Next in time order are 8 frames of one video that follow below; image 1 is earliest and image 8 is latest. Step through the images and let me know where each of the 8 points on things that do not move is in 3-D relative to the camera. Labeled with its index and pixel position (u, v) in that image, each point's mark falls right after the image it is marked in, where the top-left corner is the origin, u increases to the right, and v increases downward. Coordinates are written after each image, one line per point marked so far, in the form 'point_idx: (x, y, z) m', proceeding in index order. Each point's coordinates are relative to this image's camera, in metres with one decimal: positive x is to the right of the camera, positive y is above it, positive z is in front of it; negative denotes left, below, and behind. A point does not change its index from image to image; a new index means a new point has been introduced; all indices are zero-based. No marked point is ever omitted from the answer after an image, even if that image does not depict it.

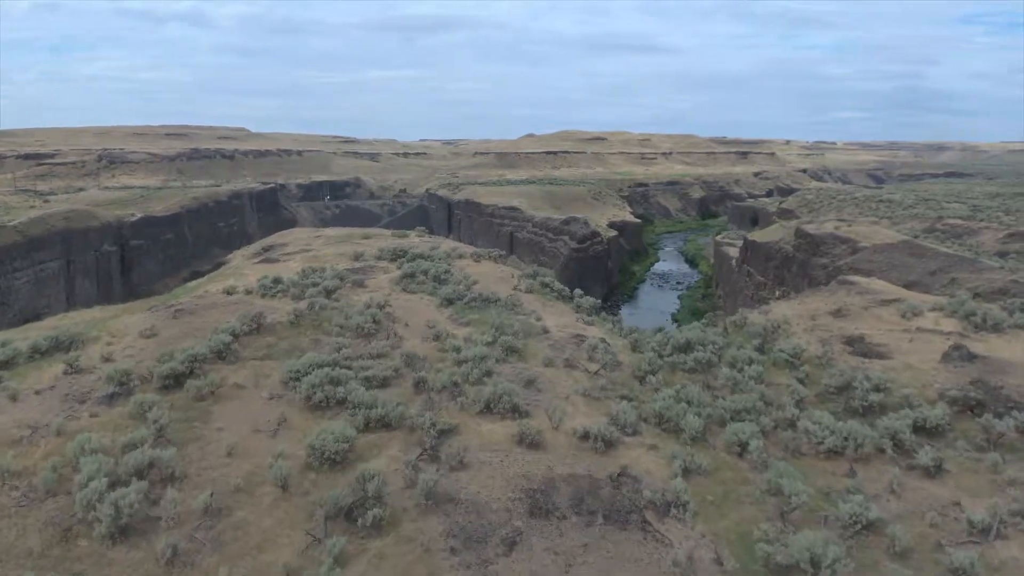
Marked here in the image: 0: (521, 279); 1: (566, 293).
0: (+0.2, +0.2, +16.7) m
1: (+1.3, -0.1, +15.7) m
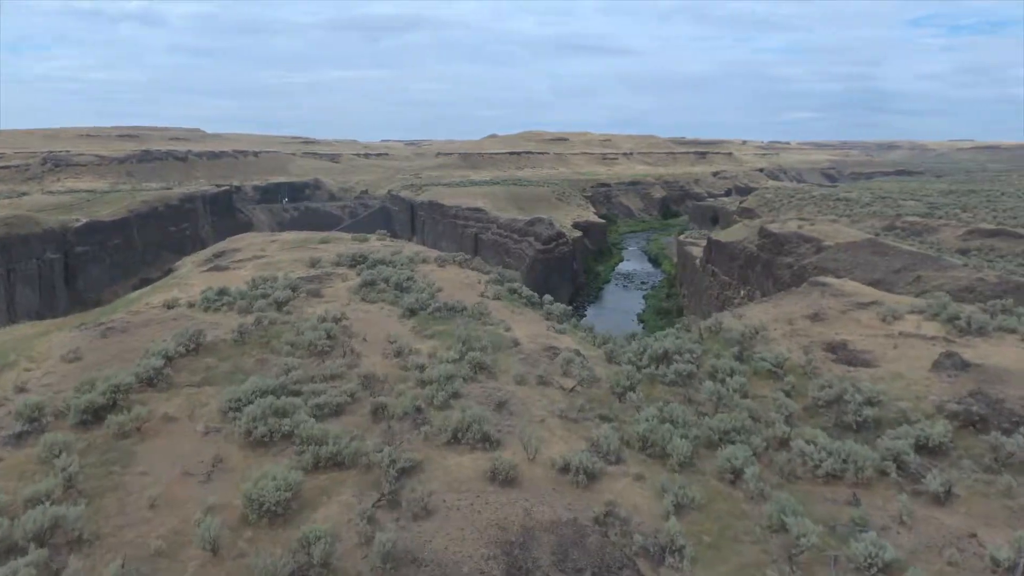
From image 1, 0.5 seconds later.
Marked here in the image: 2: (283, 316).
0: (-0.6, +0.1, +15.9) m
1: (+0.5, -0.3, +15.0) m
2: (-3.8, -0.5, +10.8) m
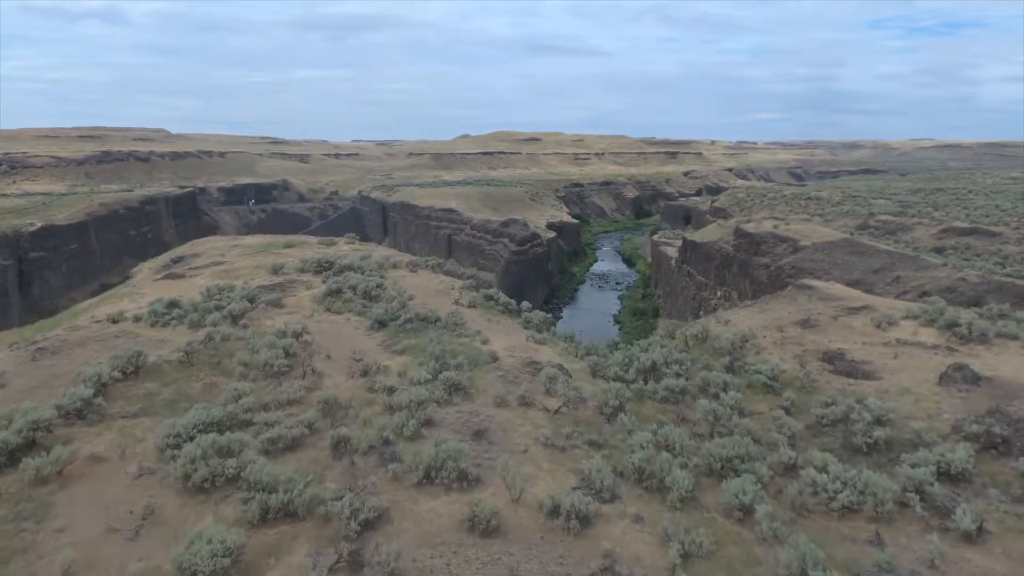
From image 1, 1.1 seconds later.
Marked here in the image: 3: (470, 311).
0: (-1.2, -0.1, +15.1) m
1: (0.0, -0.4, +14.2) m
2: (-4.2, -0.7, +9.9) m
3: (-0.9, -0.5, +13.4) m
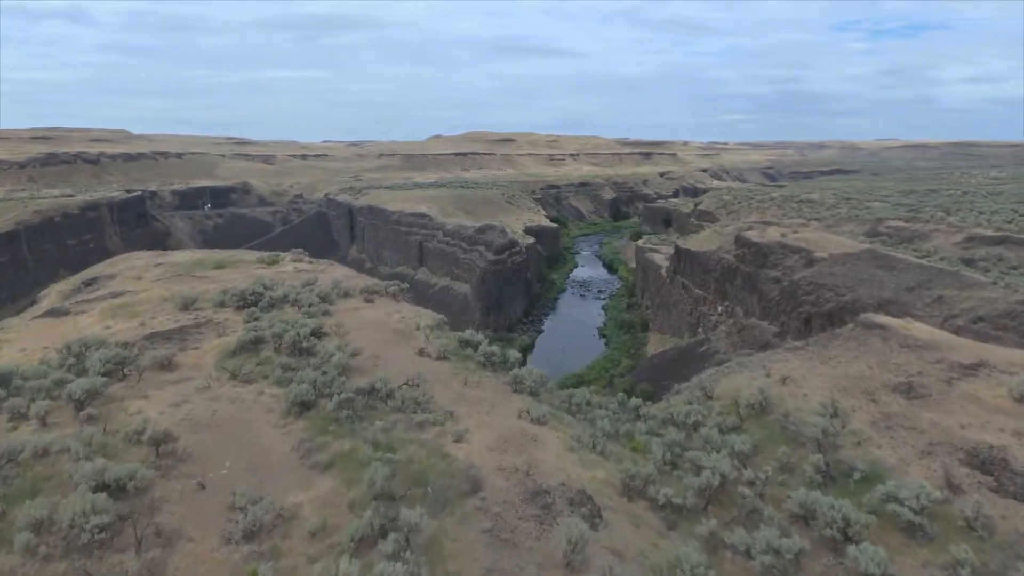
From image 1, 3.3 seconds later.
0: (-1.5, -0.8, +11.6) m
1: (-0.3, -1.1, +10.7) m
2: (-4.3, -1.4, +6.2) m
3: (-1.1, -1.2, +9.8) m
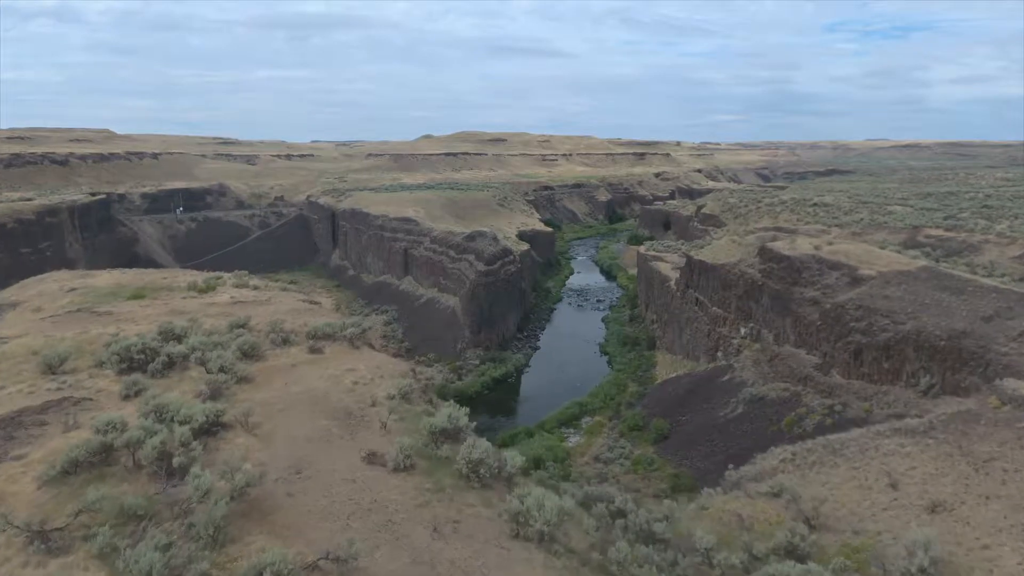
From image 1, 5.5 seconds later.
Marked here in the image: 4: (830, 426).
0: (-1.5, -1.6, +7.9) m
1: (-0.3, -1.9, +7.1) m
2: (-4.3, -2.2, +2.6) m
3: (-1.1, -2.0, +6.2) m
4: (+8.6, -3.7, +17.6) m
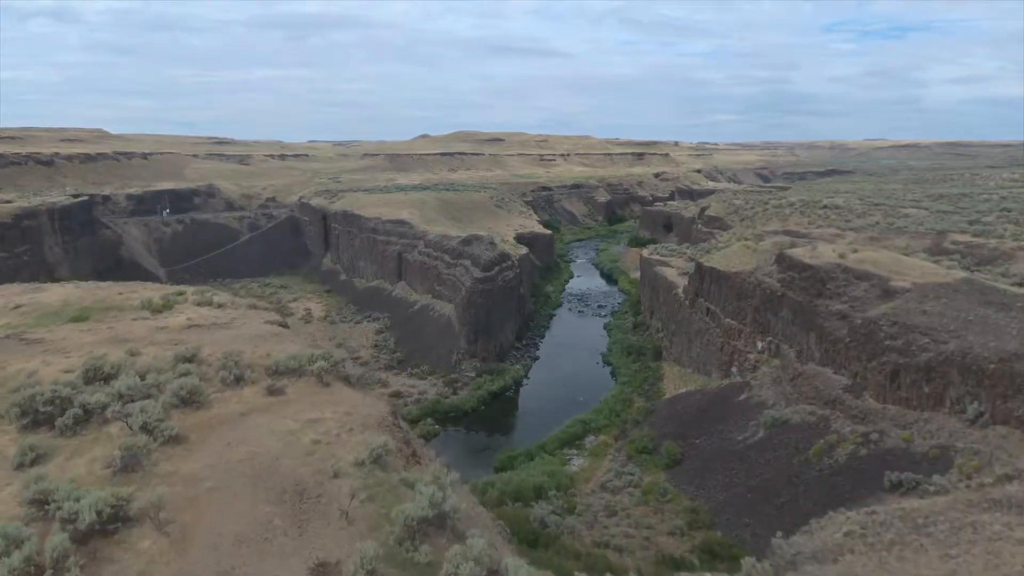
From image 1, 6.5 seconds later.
0: (-1.5, -2.0, +6.1) m
1: (-0.3, -2.3, +5.3) m
2: (-4.2, -2.6, +0.7) m
3: (-1.1, -2.3, +4.4) m
4: (+8.6, -4.1, +15.8) m
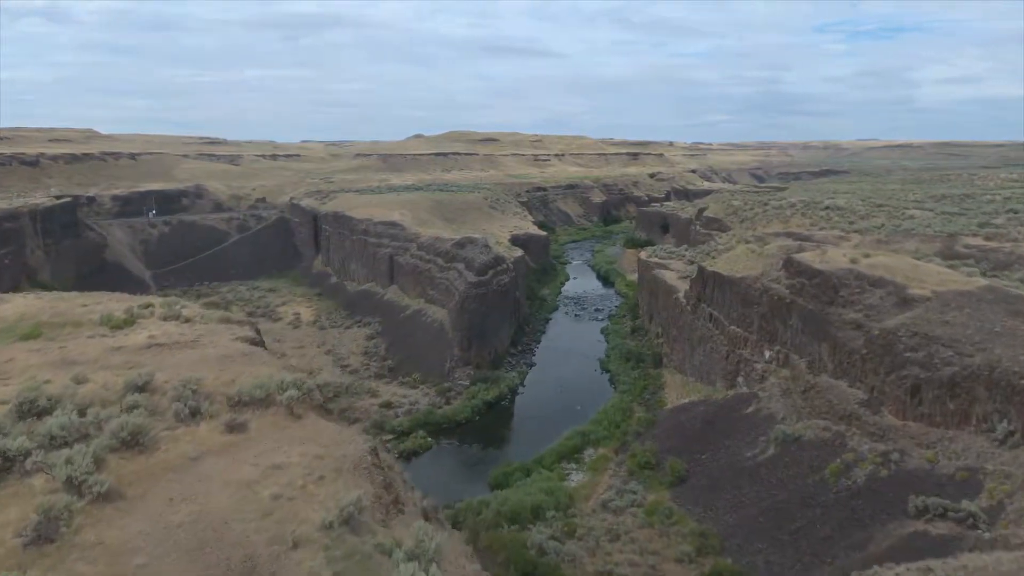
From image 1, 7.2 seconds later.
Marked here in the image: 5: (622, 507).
0: (-1.5, -2.2, +5.0) m
1: (-0.3, -2.5, +4.2) m
2: (-4.2, -2.8, -0.4) m
3: (-1.1, -2.6, +3.3) m
4: (+8.5, -4.3, +14.8) m
5: (+3.1, -6.2, +18.5) m
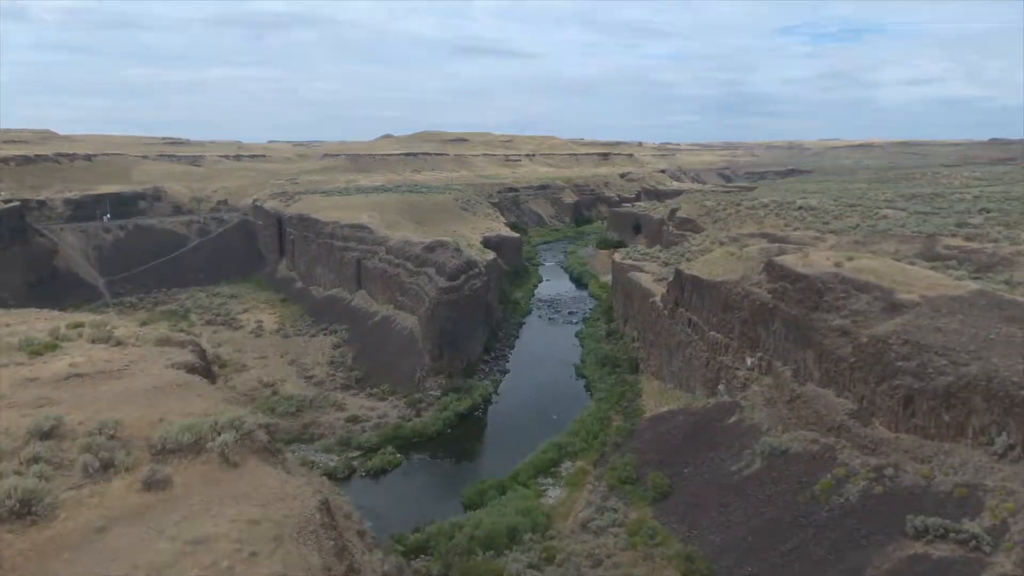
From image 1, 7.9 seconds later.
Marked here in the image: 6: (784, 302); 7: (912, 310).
0: (-1.6, -2.4, +3.8) m
1: (-0.4, -2.7, +3.1) m
2: (-4.1, -3.1, -1.7) m
3: (-1.1, -2.8, +2.1) m
4: (+8.0, -4.5, +14.0) m
5: (+2.4, -6.4, +17.5) m
6: (+8.2, -0.4, +19.5) m
7: (+9.9, -0.6, +16.1) m
